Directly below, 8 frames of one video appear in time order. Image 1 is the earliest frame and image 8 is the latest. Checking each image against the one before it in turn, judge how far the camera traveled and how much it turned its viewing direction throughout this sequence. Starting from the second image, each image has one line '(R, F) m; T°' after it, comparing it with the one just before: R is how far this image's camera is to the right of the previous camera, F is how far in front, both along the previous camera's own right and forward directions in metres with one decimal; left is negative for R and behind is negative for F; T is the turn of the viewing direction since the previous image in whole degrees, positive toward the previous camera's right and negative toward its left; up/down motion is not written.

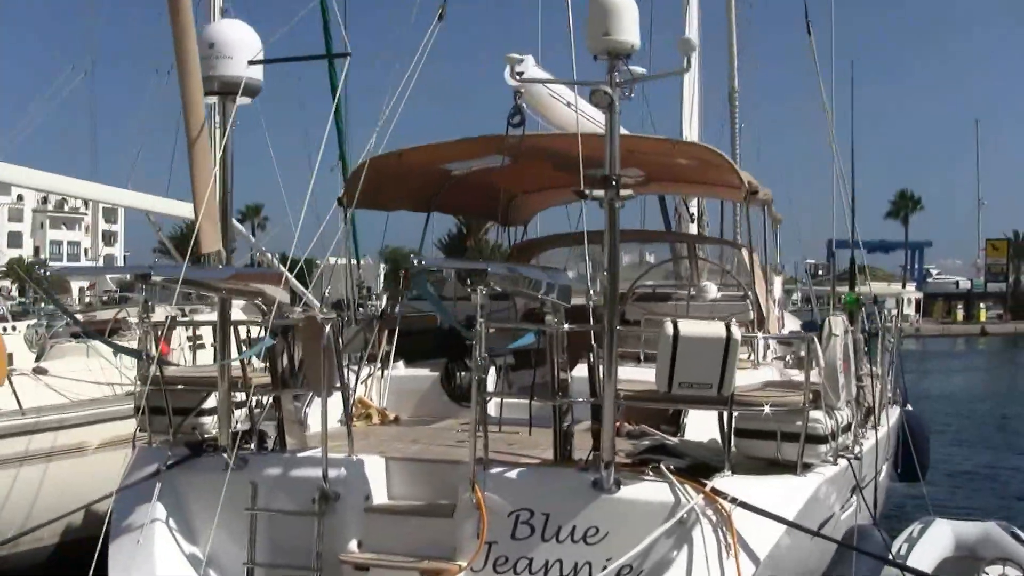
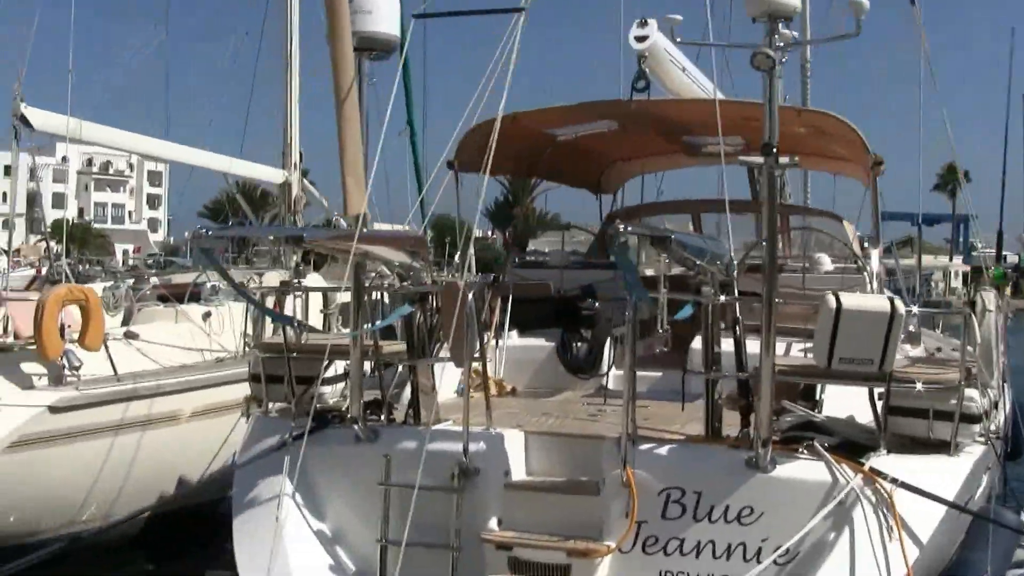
(-0.3, +0.2) m; -1°
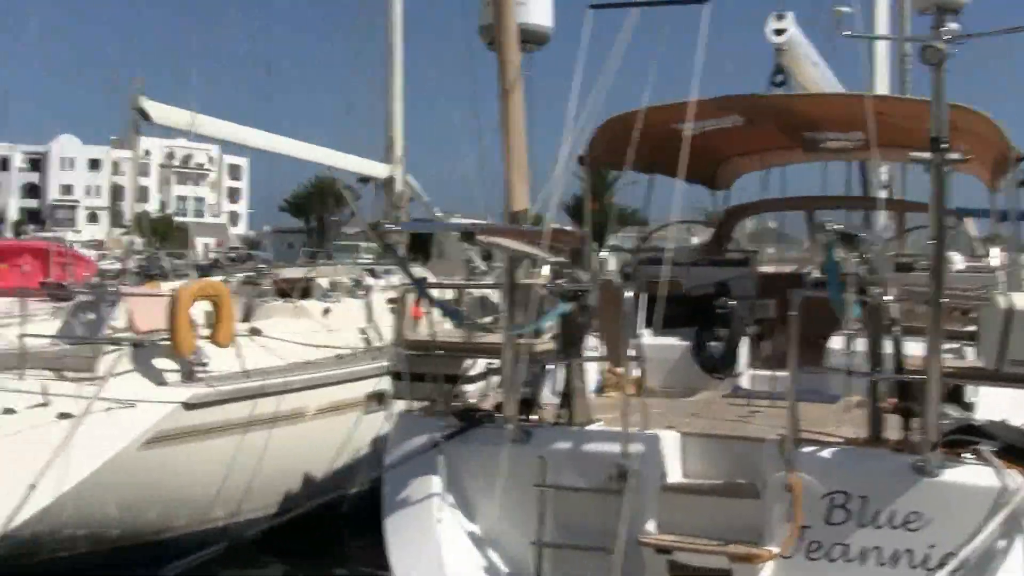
(-0.2, +0.1) m; -2°
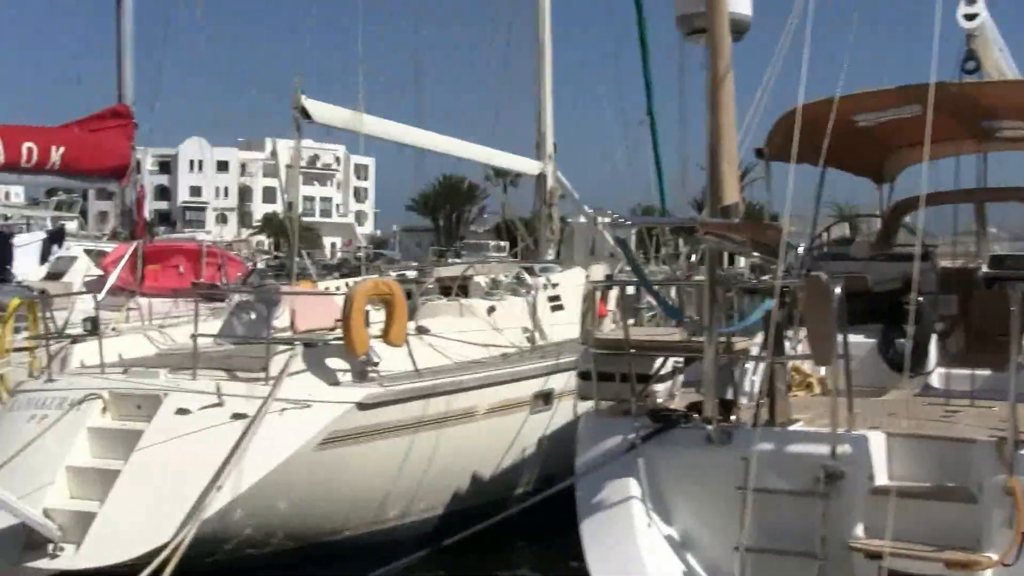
(-0.2, +0.1) m; -4°
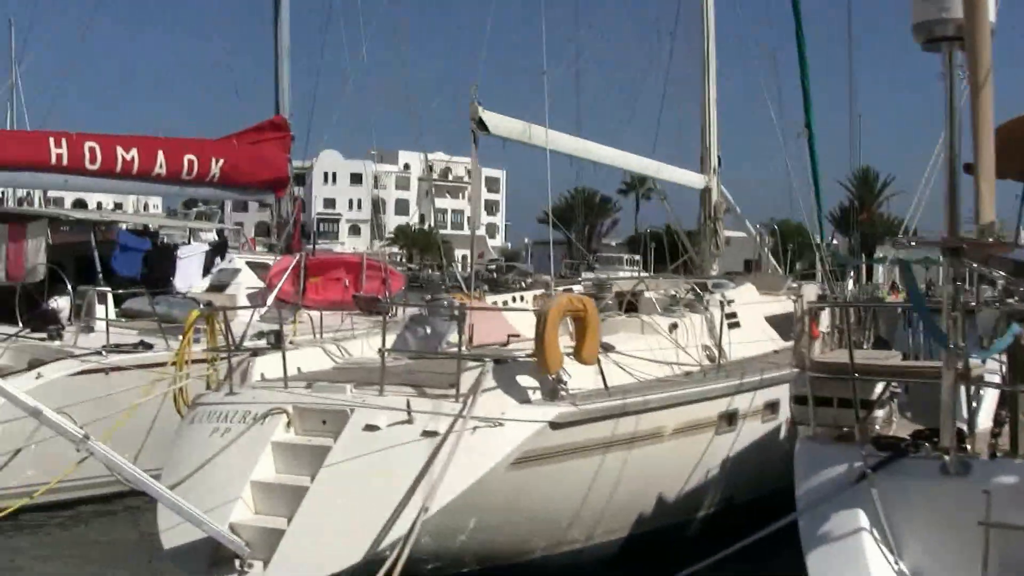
(-0.3, +0.2) m; -4°
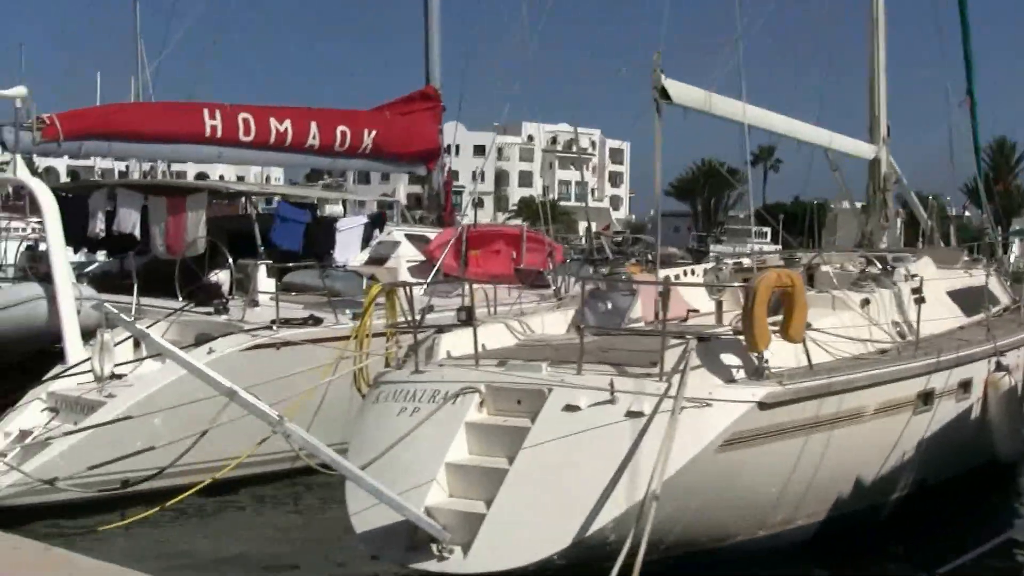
(-0.3, +0.2) m; -3°
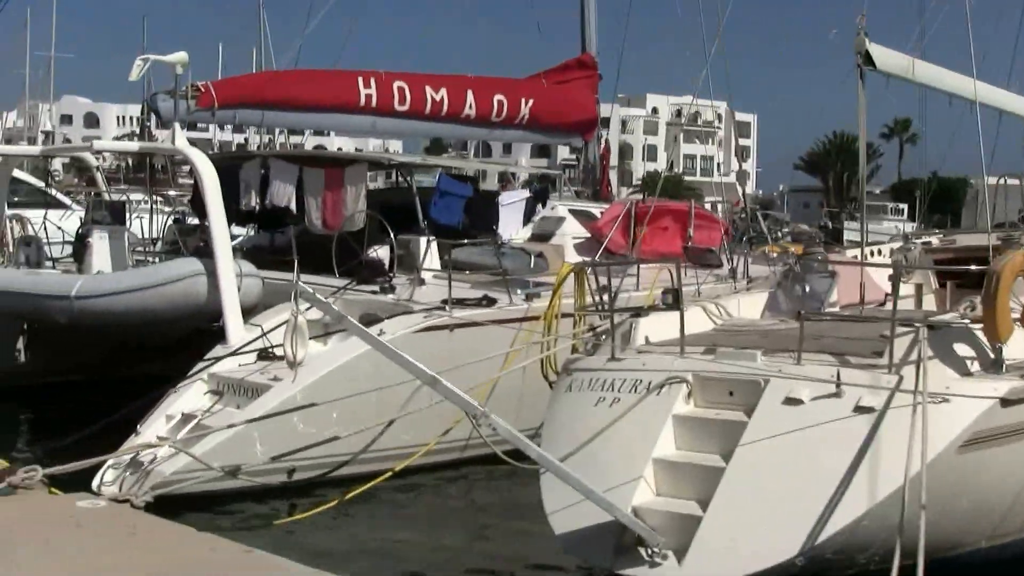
(-0.3, +0.4) m; -3°
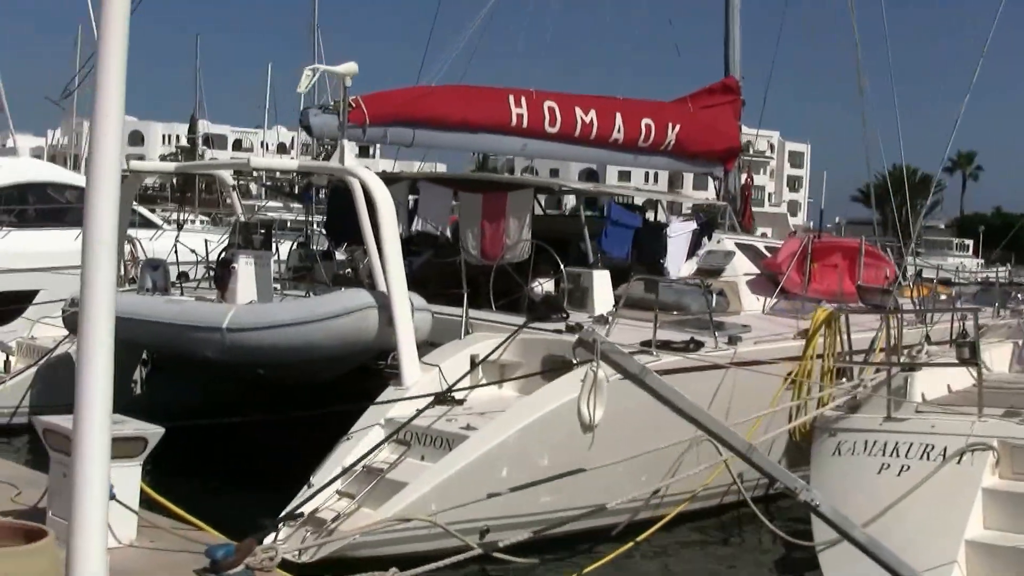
(-0.8, +0.7) m; +1°
